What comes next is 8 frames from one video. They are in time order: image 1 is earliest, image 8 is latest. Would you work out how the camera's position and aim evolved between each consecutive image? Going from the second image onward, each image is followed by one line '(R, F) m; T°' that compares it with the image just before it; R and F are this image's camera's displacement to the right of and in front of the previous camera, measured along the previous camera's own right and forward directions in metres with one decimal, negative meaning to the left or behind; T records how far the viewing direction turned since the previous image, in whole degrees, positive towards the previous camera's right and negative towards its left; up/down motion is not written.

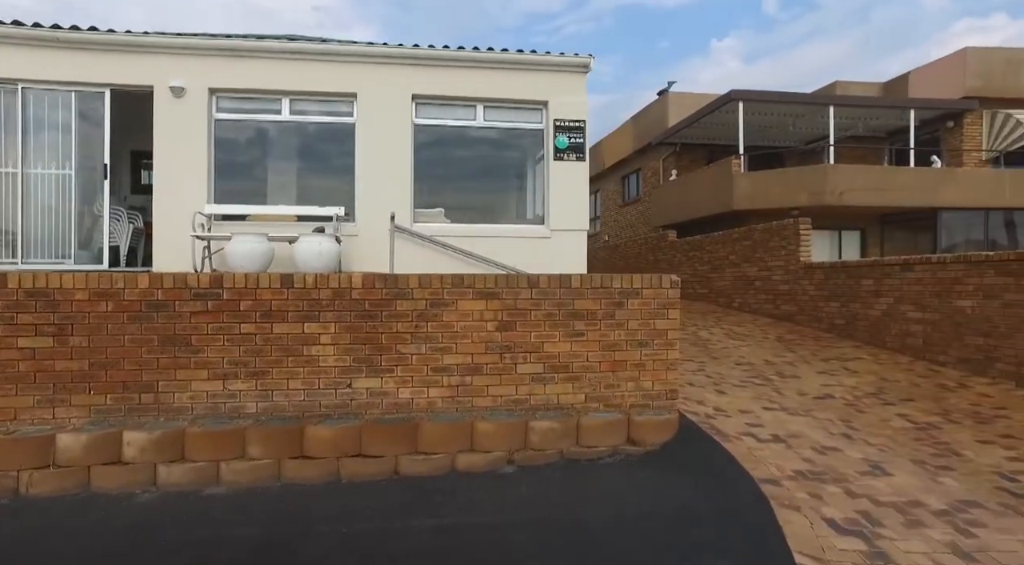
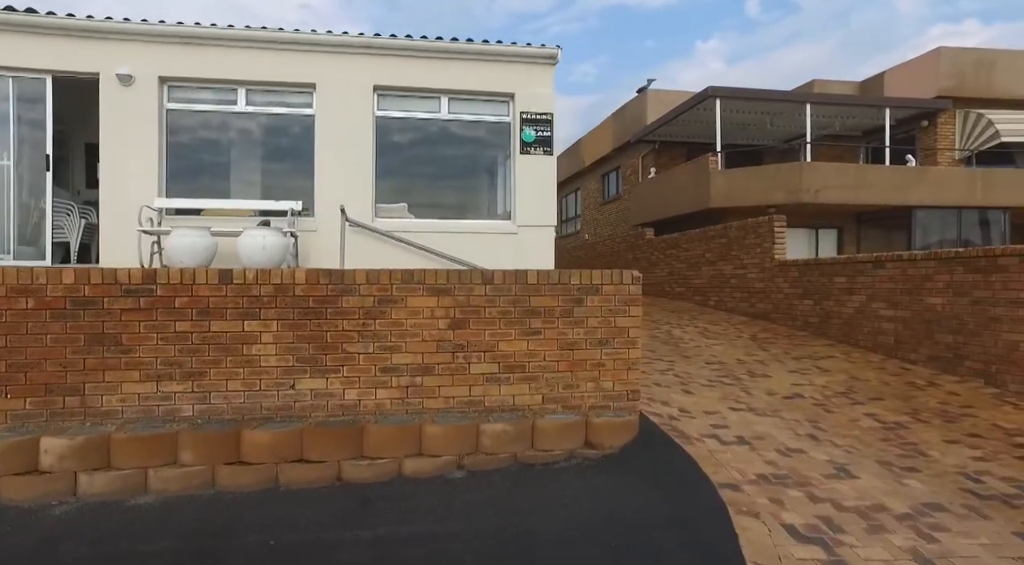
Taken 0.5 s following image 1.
(+0.3, +0.2) m; +1°
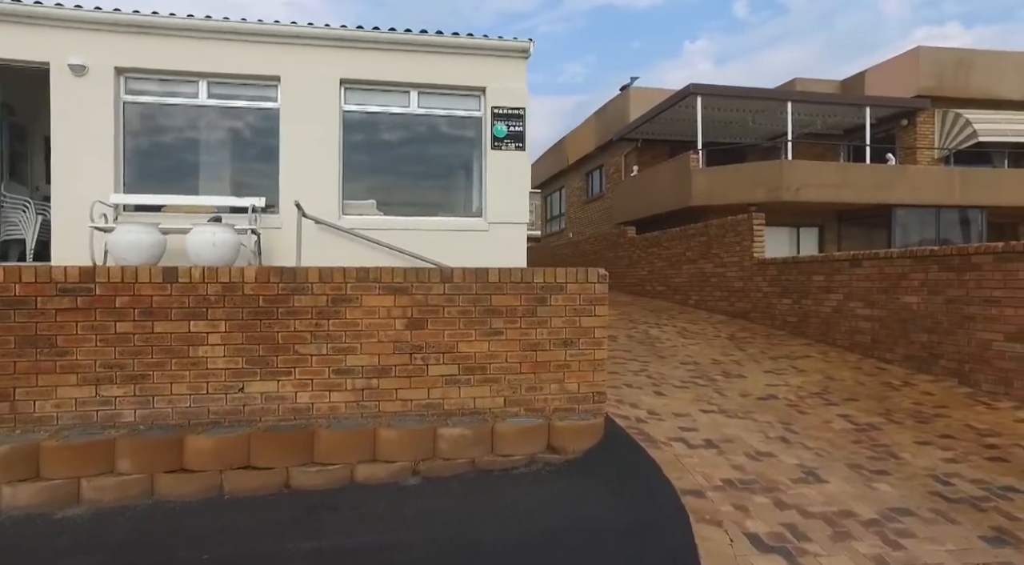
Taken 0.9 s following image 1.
(+0.2, +0.2) m; +1°
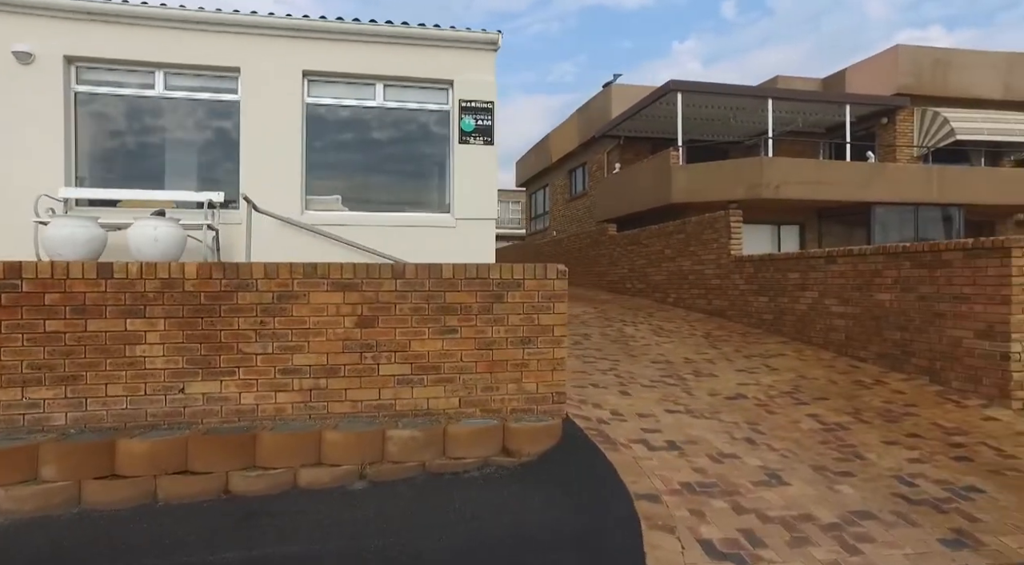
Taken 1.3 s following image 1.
(+0.3, +0.2) m; +1°
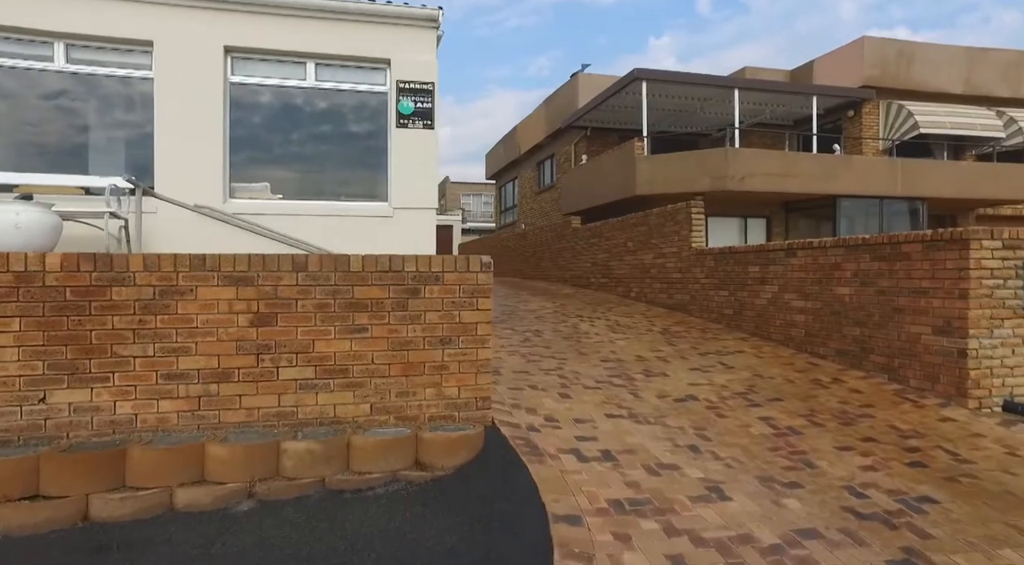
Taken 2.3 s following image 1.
(+0.4, +0.5) m; +2°
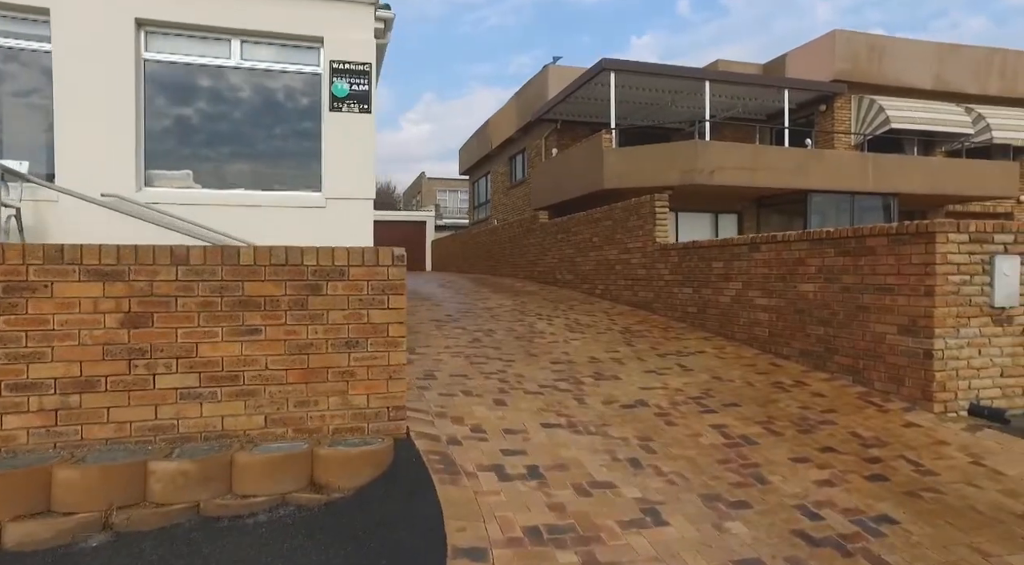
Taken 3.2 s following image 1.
(+0.4, +0.5) m; +2°
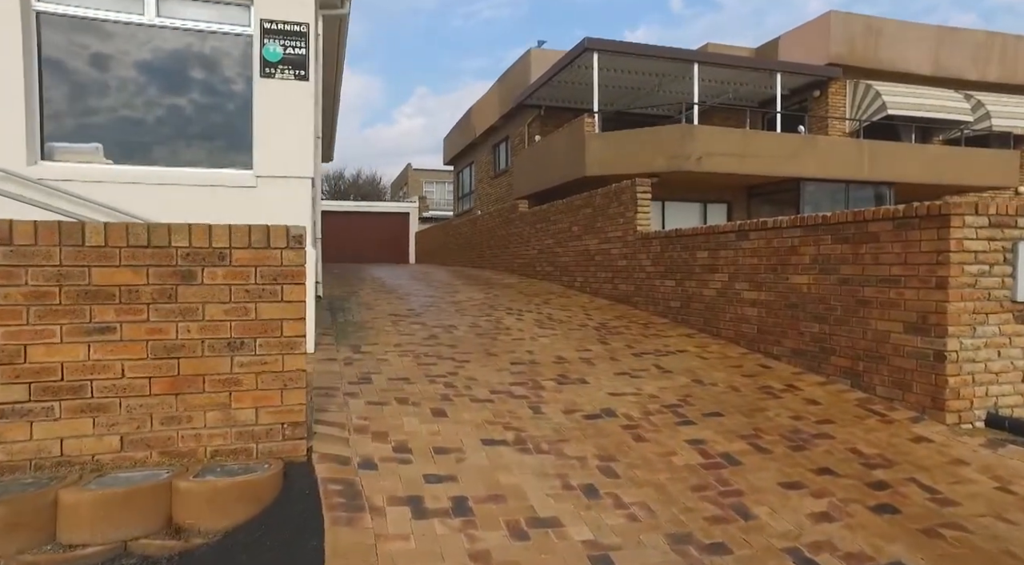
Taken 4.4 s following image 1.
(+0.4, +0.8) m; +1°
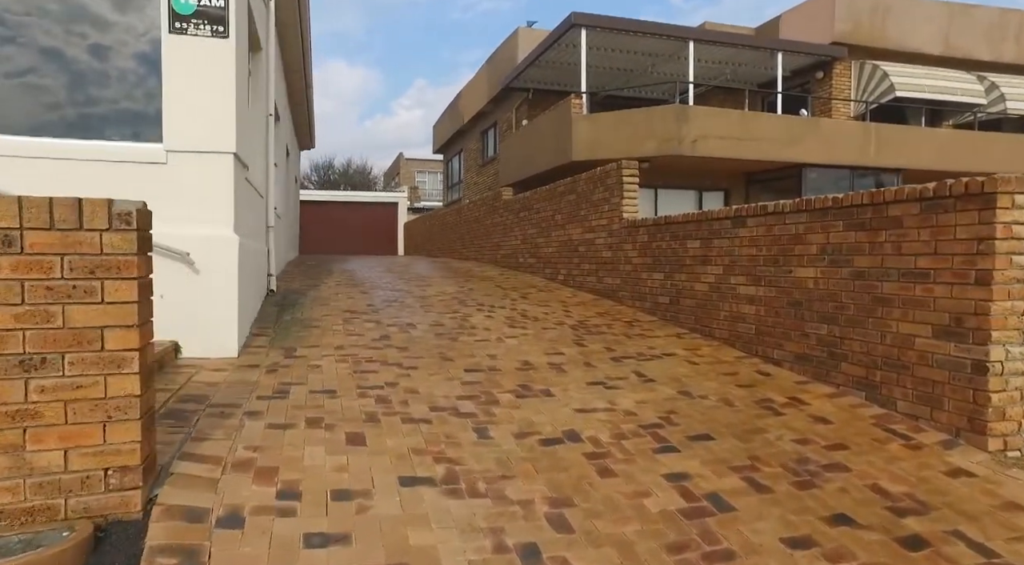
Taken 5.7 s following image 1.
(+0.4, +0.9) m; 0°
